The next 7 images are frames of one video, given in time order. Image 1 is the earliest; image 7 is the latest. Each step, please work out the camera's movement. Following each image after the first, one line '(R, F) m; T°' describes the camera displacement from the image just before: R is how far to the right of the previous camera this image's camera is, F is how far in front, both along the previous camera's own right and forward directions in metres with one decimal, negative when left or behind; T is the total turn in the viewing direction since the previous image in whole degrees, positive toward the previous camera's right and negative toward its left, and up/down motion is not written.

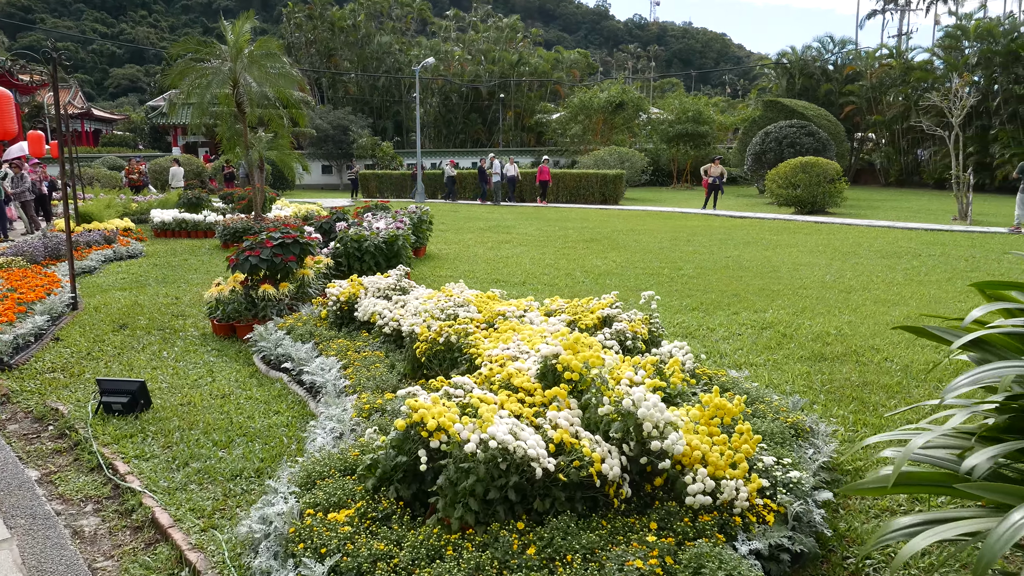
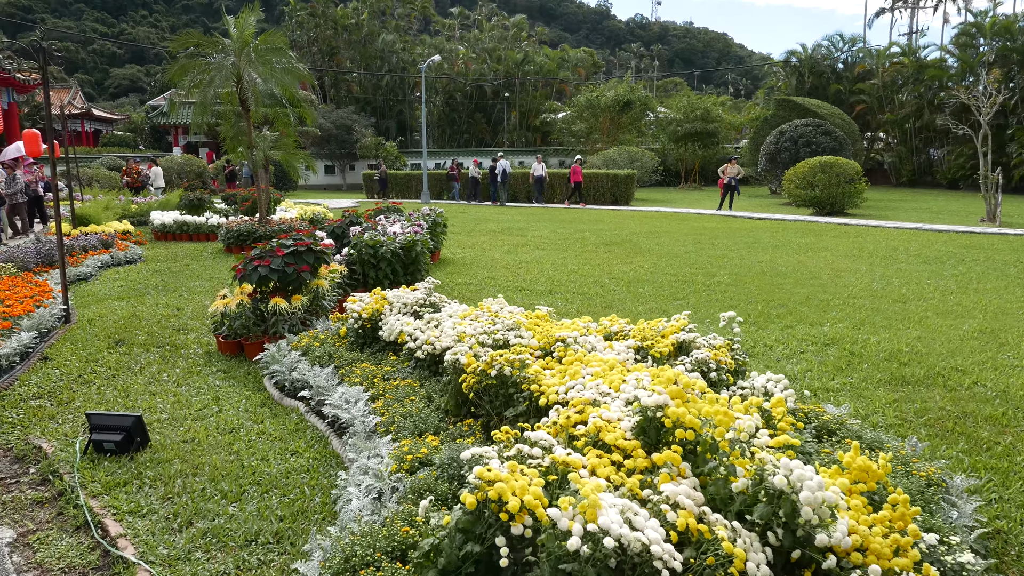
(-0.2, +0.5) m; 0°
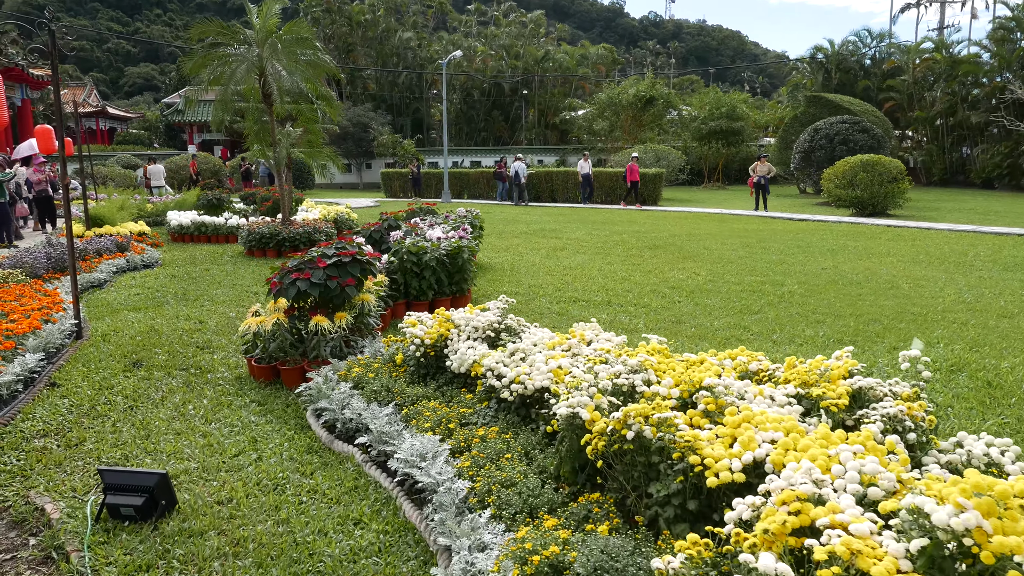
(-0.3, +0.6) m; -1°
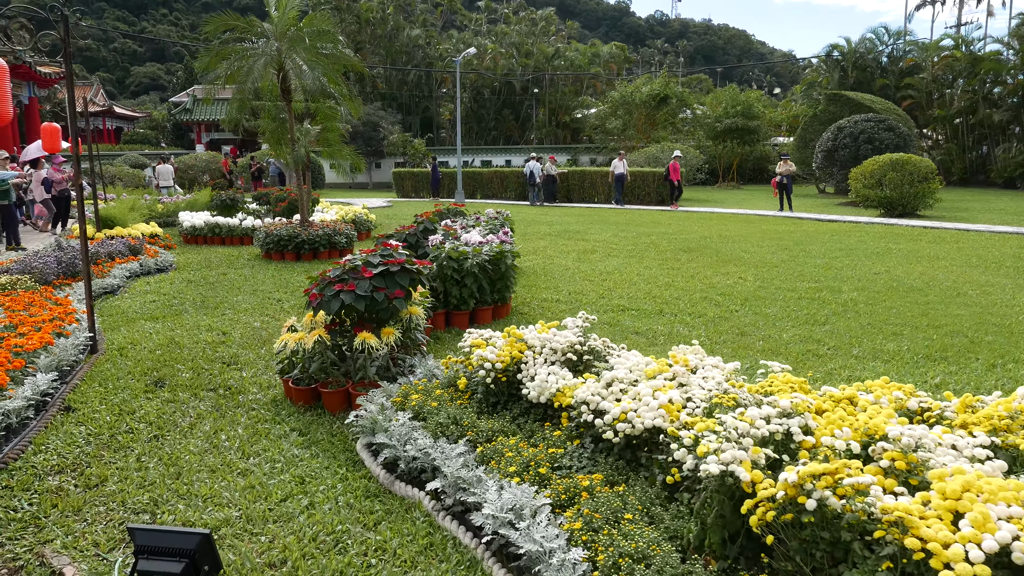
(-0.3, +0.4) m; 0°
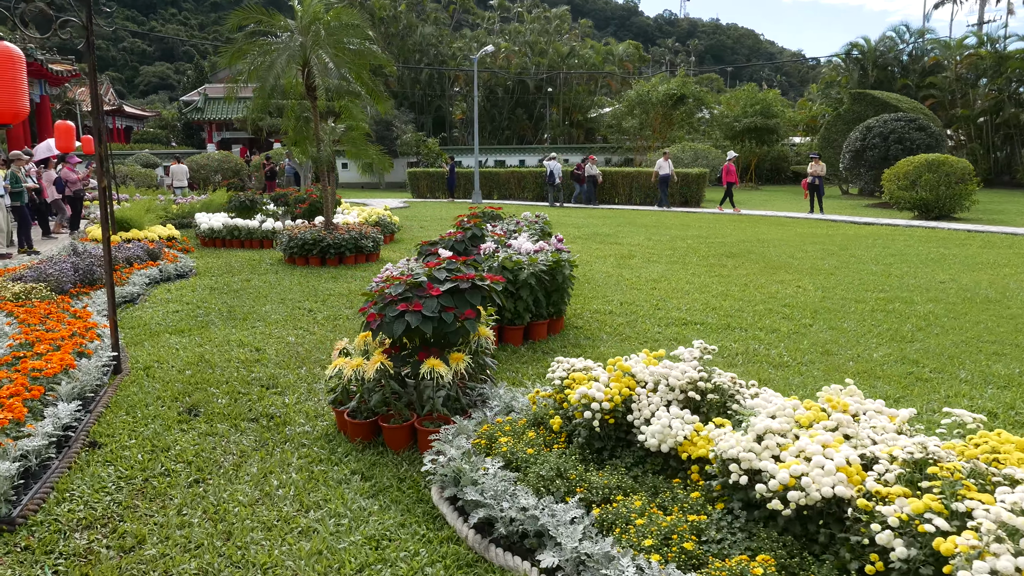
(-0.3, +0.4) m; 0°
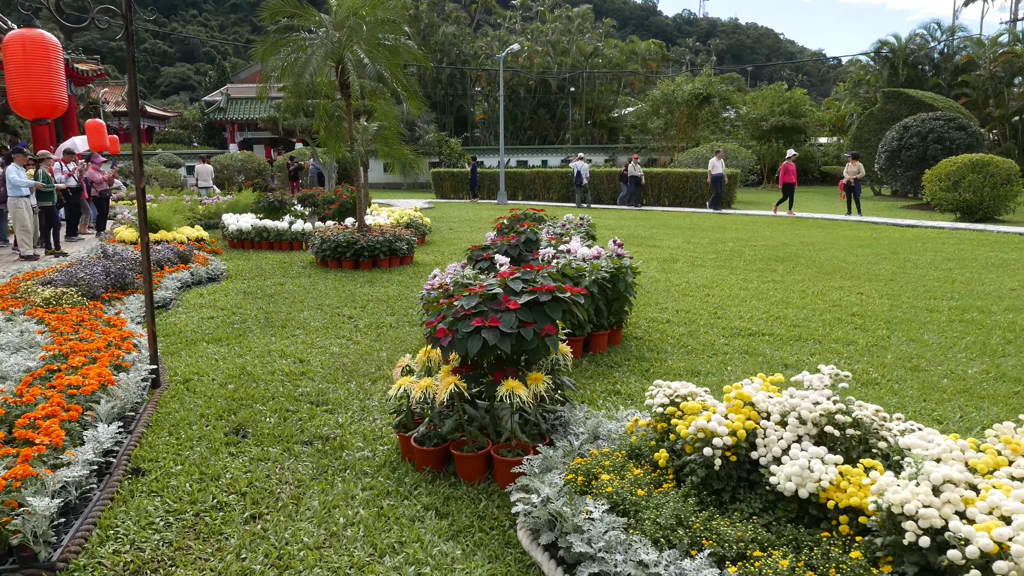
(-0.2, +0.3) m; -1°
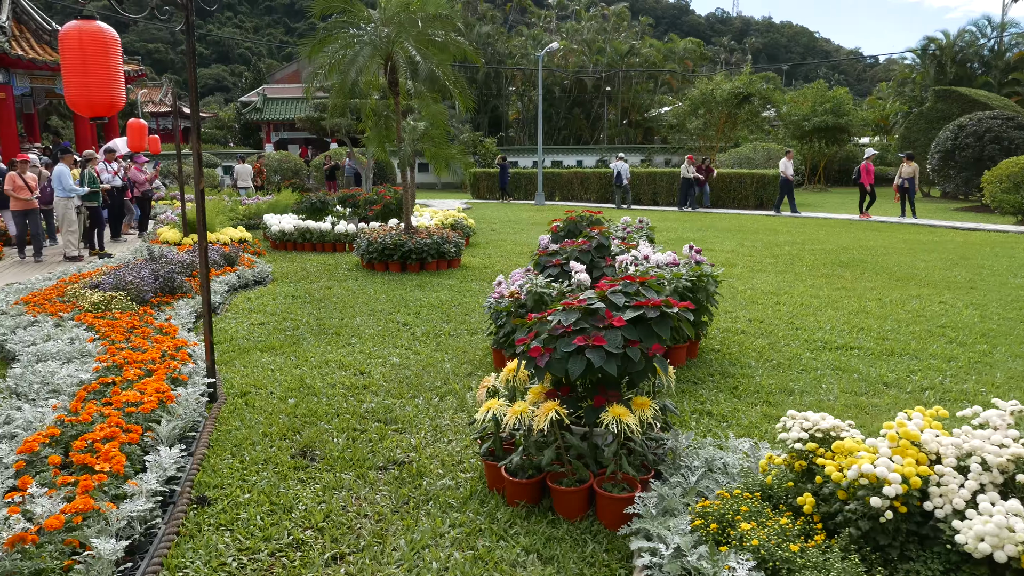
(-0.2, +0.3) m; -2°
